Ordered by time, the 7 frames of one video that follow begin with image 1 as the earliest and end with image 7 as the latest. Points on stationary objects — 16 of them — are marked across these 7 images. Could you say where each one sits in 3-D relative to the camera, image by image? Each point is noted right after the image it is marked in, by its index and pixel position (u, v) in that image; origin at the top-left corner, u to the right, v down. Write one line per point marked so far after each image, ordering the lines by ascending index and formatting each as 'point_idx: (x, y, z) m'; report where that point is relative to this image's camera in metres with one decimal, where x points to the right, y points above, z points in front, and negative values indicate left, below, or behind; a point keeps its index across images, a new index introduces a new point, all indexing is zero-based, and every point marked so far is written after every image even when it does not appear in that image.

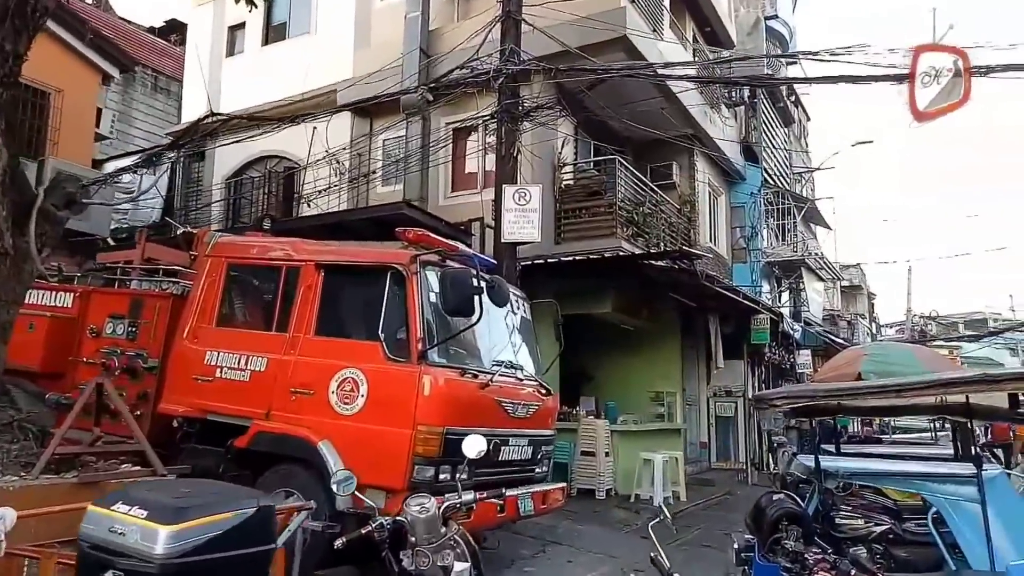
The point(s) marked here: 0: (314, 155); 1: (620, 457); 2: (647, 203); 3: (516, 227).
0: (-4.0, +2.6, +14.2) m
1: (+1.6, -2.6, +11.1) m
2: (+2.4, +1.5, +12.7) m
3: (+0.1, +0.8, +9.0) m
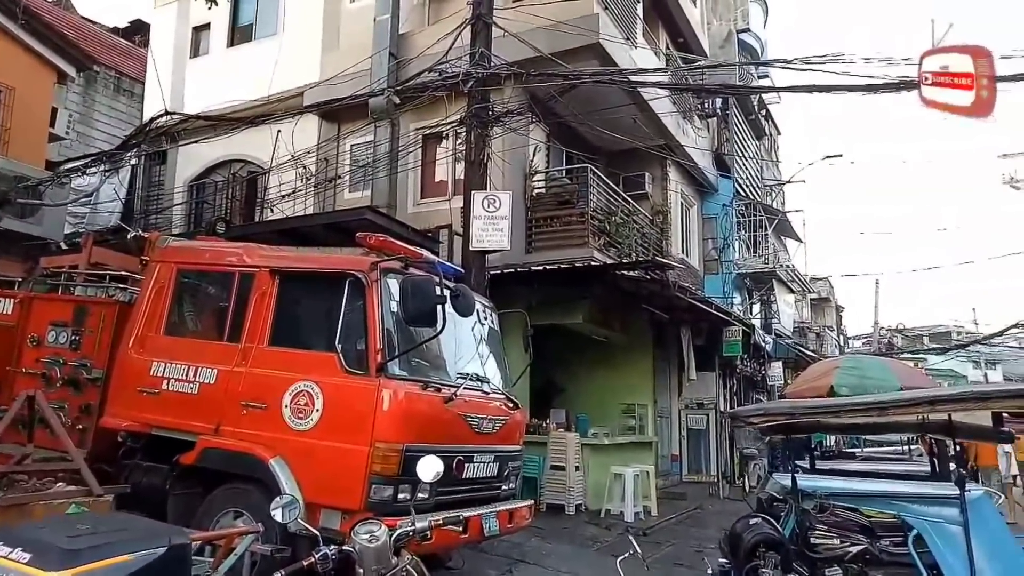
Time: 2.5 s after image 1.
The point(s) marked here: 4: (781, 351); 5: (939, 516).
0: (-4.6, +2.5, +13.8) m
1: (+1.1, -2.7, +10.8) m
2: (+1.9, +1.3, +12.5) m
3: (-0.3, +0.6, +8.7) m
4: (+7.3, -1.7, +19.8) m
5: (+2.6, -1.4, +4.4) m
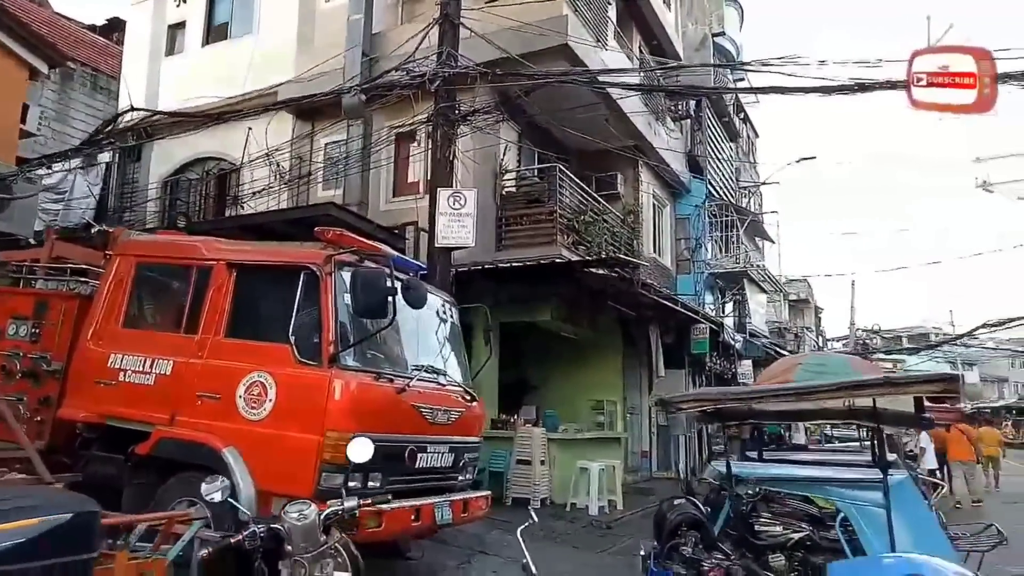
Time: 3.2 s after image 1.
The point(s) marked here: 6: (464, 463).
0: (-5.1, +2.5, +13.8) m
1: (+0.7, -2.7, +11.0) m
2: (+1.3, +1.3, +12.7) m
3: (-0.8, +0.7, +8.9) m
4: (+6.6, -1.7, +20.1) m
5: (+2.2, -1.3, +4.6) m
6: (-0.4, -1.6, +6.7) m
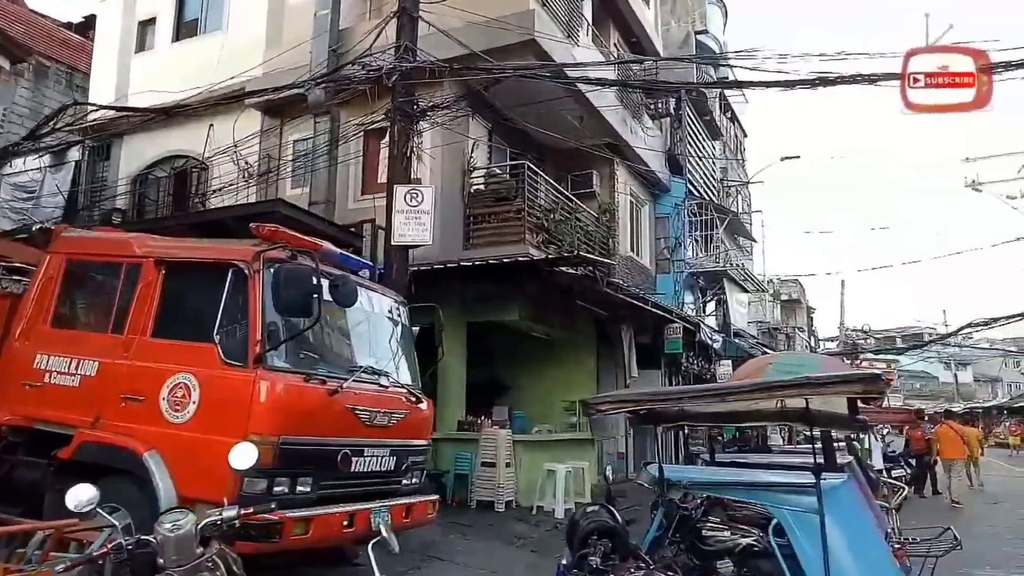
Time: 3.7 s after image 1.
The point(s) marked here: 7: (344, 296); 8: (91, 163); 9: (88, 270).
0: (-5.6, +2.5, +13.6) m
1: (+0.2, -2.7, +10.8) m
2: (+0.8, +1.4, +12.5) m
3: (-1.3, +0.7, +8.7) m
4: (+6.1, -1.7, +19.9) m
5: (+1.7, -1.3, +4.4) m
6: (-0.9, -1.6, +6.5) m
7: (-1.3, -0.1, +5.6) m
8: (-8.8, +2.6, +15.3) m
9: (-3.6, +0.2, +6.2) m
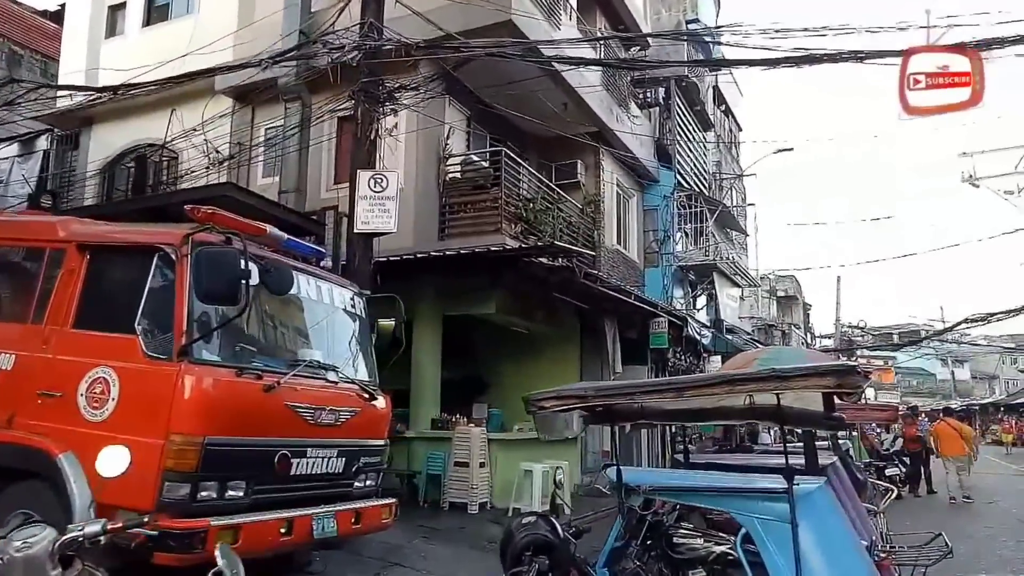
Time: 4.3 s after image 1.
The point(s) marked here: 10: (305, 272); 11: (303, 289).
0: (-6.0, +2.7, +13.2) m
1: (-0.2, -2.6, +10.3) m
2: (+0.5, +1.5, +12.1) m
3: (-1.6, +0.8, +8.2) m
4: (+5.7, -1.6, +19.5) m
5: (+1.4, -1.2, +4.0) m
6: (-1.3, -1.5, +6.1) m
7: (-1.6, 0.0, +5.2) m
8: (-9.2, +2.7, +14.8) m
9: (-4.0, +0.2, +5.8) m
10: (-1.8, +0.2, +6.3) m
11: (-1.8, 0.0, +6.2) m
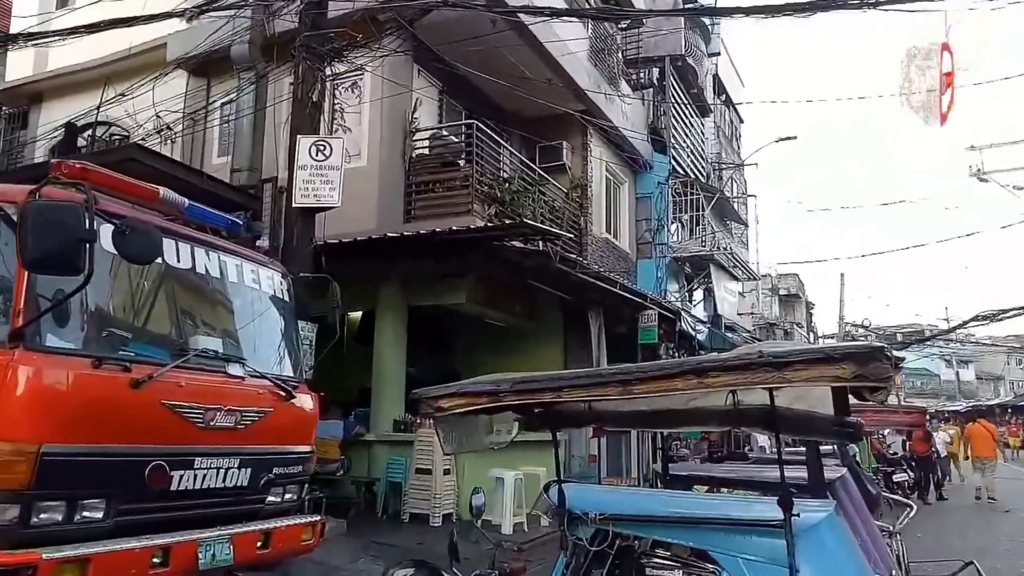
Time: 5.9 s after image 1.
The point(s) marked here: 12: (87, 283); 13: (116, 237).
0: (-6.4, +2.9, +12.2) m
1: (-0.6, -2.4, +9.3) m
2: (+0.1, +1.6, +11.0) m
3: (-2.0, +1.0, +7.2) m
4: (+5.3, -1.4, +18.4) m
5: (+1.0, -1.1, +2.9) m
6: (-1.7, -1.3, +5.0) m
7: (-2.0, +0.2, +4.1) m
8: (-9.5, +2.9, +13.8) m
9: (-4.3, +0.4, +4.7) m
10: (-2.2, +0.3, +5.2) m
11: (-2.2, +0.2, +5.1) m
12: (-2.2, 0.0, +3.8) m
13: (-2.3, +0.3, +4.2) m
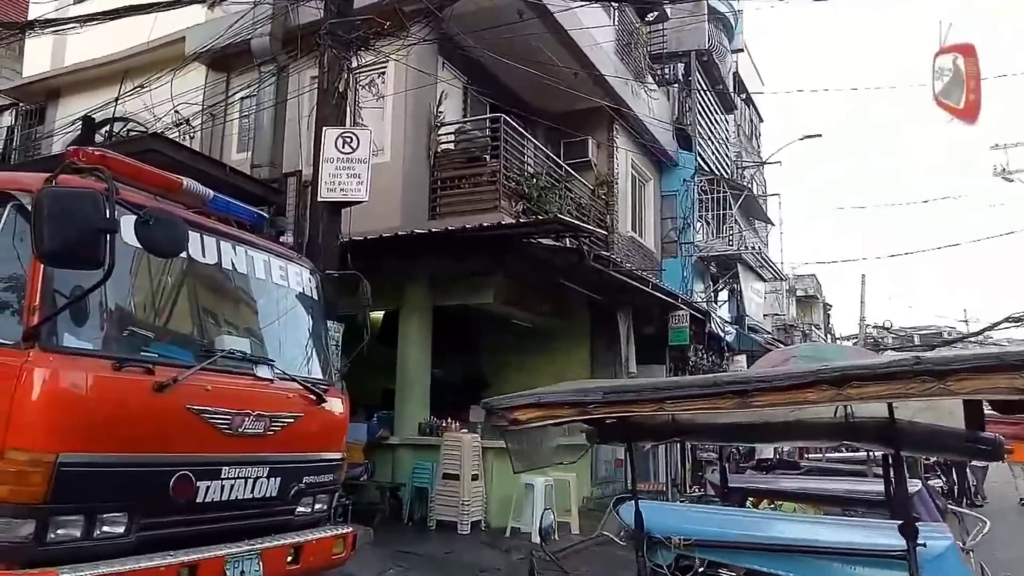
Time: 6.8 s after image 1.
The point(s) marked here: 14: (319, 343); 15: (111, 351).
0: (-5.9, +2.9, +11.9) m
1: (-0.2, -2.4, +9.0) m
2: (+0.5, +1.7, +10.7) m
3: (-1.6, +1.0, +6.9) m
4: (+5.8, -1.4, +18.0) m
5: (+1.3, -1.0, +2.6) m
6: (-1.4, -1.3, +4.7) m
7: (-1.7, +0.2, +3.8) m
8: (-9.1, +3.0, +13.6) m
9: (-4.0, +0.4, +4.5) m
10: (-1.9, +0.3, +4.9) m
11: (-1.9, +0.2, +4.8) m
12: (-2.0, +0.1, +3.5) m
13: (-2.0, +0.3, +3.9) m
14: (-1.4, -0.4, +5.5) m
15: (-2.1, -0.3, +3.8) m
